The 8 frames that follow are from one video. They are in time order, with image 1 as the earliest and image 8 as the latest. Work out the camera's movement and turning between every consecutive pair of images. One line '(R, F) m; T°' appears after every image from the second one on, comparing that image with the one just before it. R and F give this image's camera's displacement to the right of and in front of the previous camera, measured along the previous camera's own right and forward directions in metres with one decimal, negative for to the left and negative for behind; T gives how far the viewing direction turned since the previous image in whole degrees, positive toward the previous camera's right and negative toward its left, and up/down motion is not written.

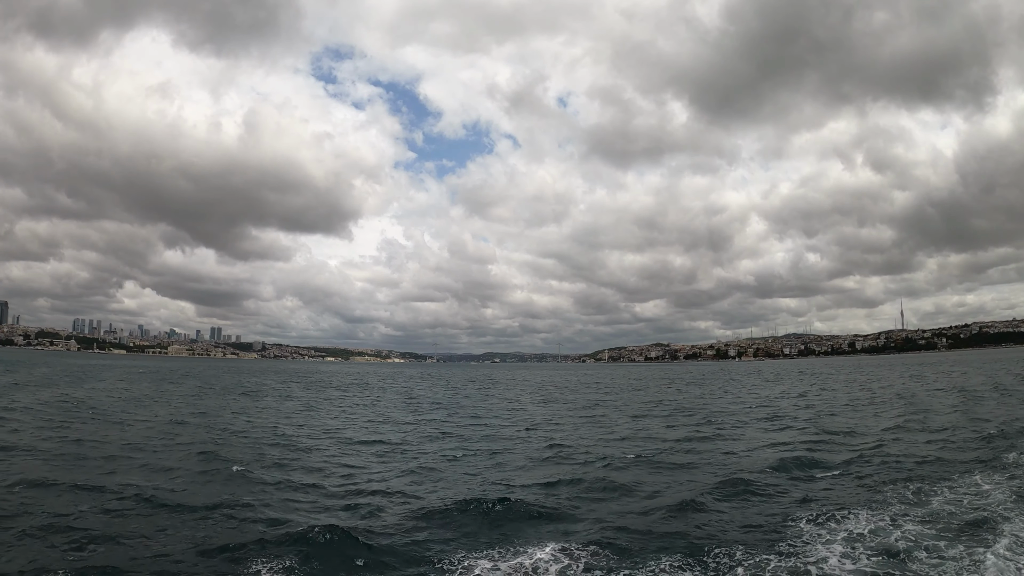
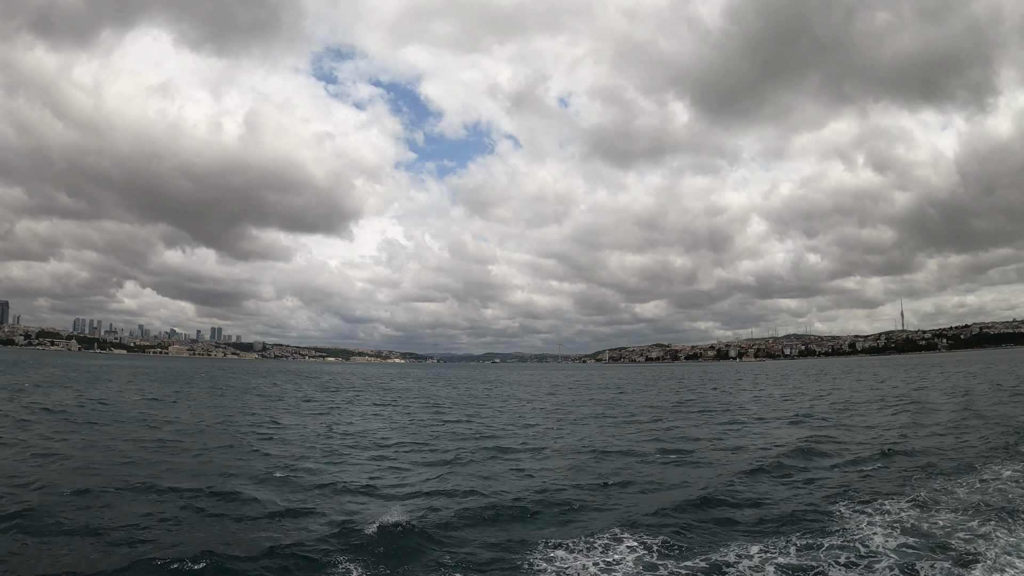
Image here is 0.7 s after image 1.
(-0.4, +0.2) m; 0°
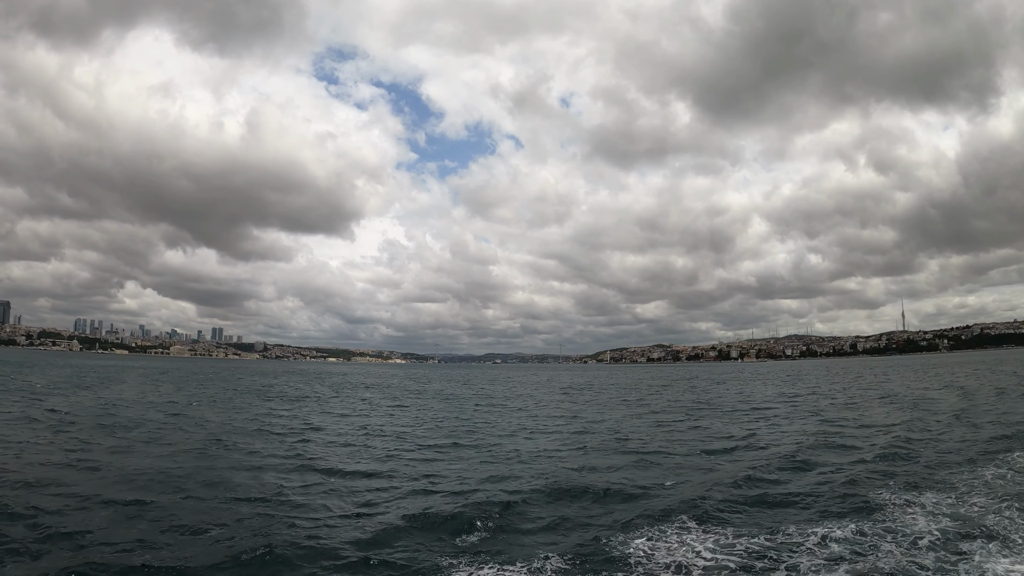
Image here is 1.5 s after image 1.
(-0.6, +0.2) m; 0°
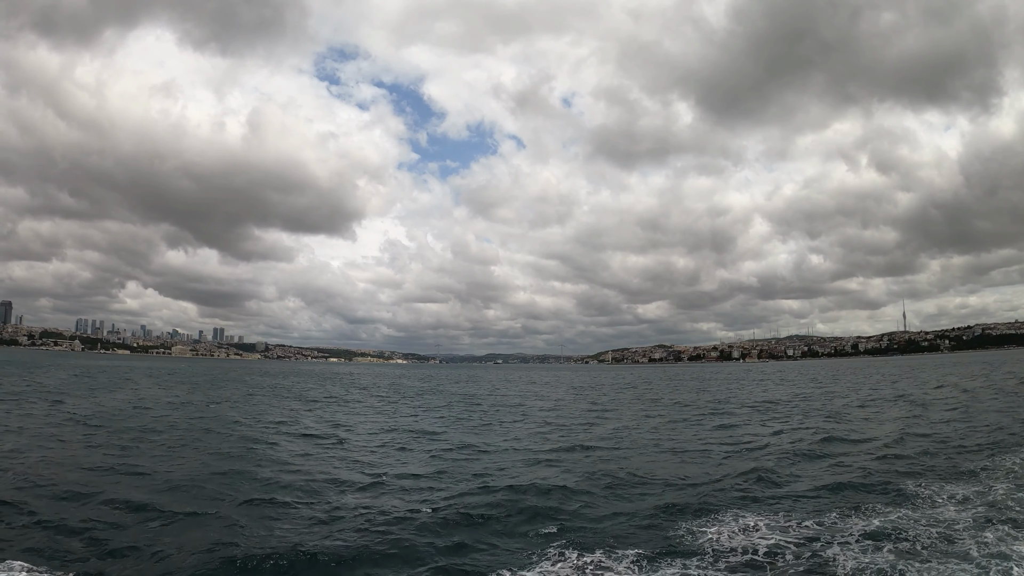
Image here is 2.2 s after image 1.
(-0.6, +0.2) m; 0°
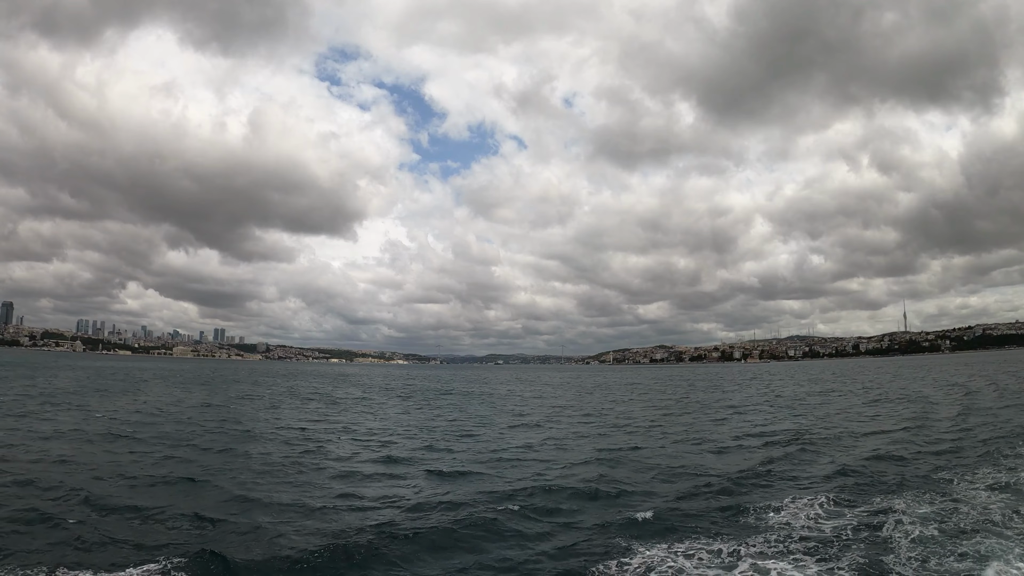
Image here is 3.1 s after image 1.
(-0.7, +0.2) m; 0°
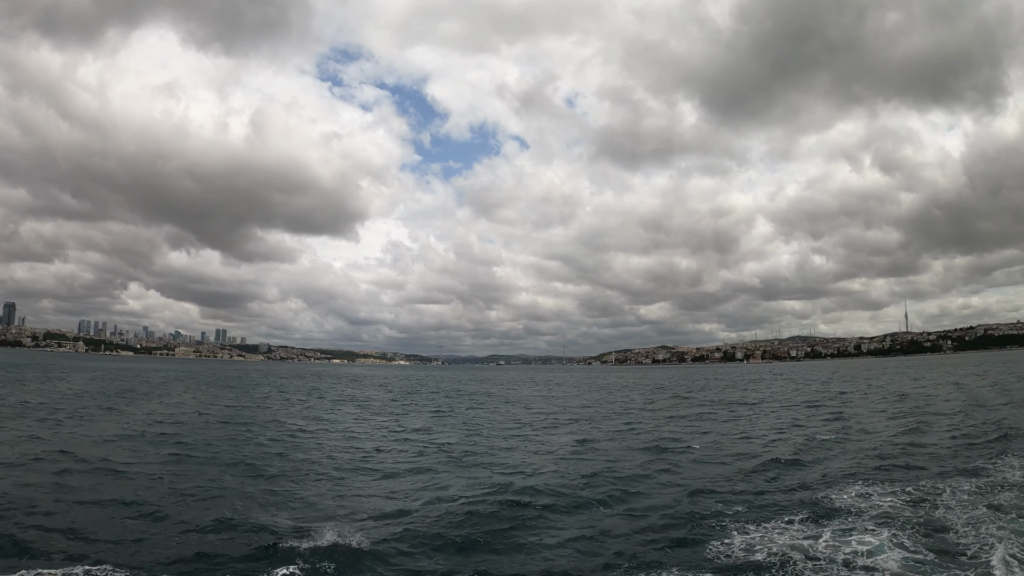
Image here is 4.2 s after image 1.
(-0.9, +0.3) m; 0°
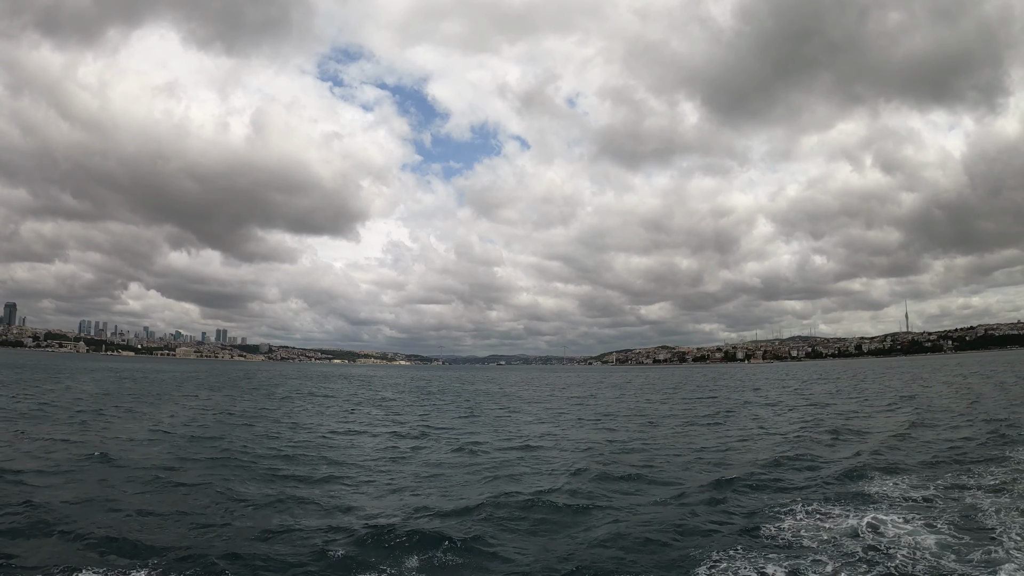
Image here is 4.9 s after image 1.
(-0.4, +0.2) m; 0°
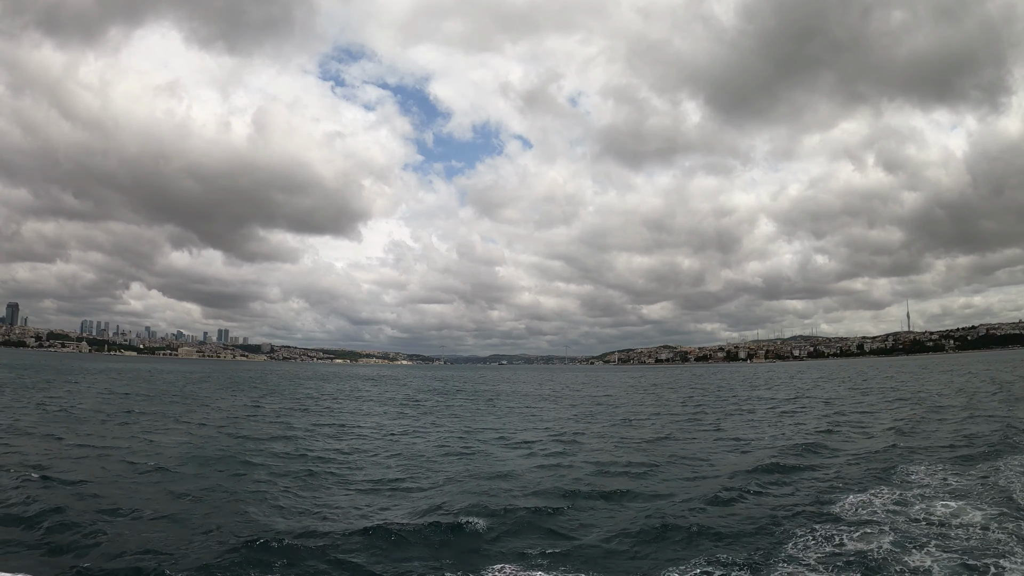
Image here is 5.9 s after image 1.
(-0.8, +0.3) m; 0°
